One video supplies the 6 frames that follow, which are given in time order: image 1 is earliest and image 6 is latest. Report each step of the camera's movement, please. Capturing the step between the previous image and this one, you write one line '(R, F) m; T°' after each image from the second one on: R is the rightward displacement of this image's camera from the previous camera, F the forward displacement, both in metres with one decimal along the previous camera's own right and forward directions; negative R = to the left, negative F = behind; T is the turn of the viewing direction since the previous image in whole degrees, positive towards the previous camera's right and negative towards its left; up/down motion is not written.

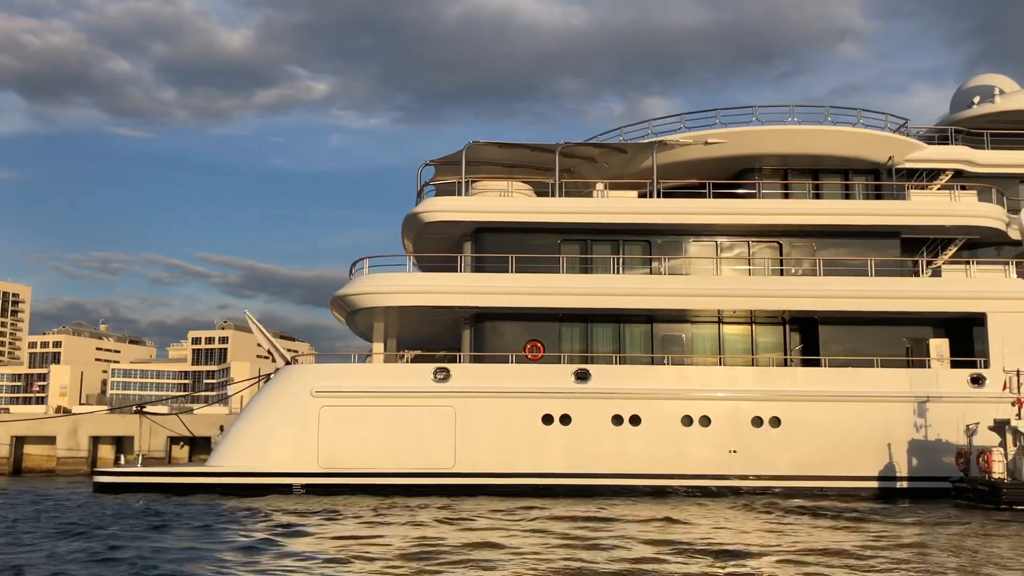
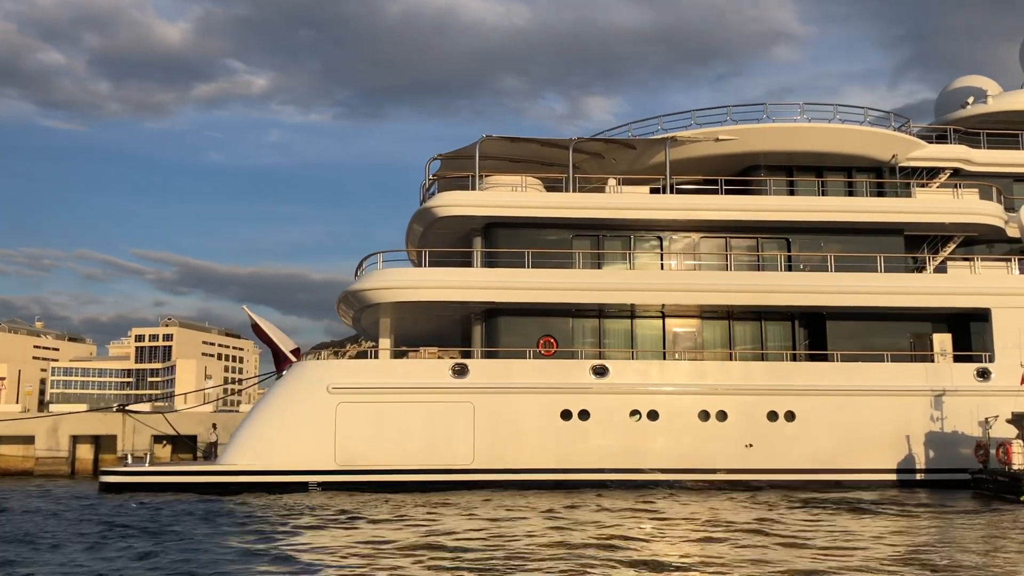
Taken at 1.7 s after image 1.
(-1.1, +0.1) m; +3°
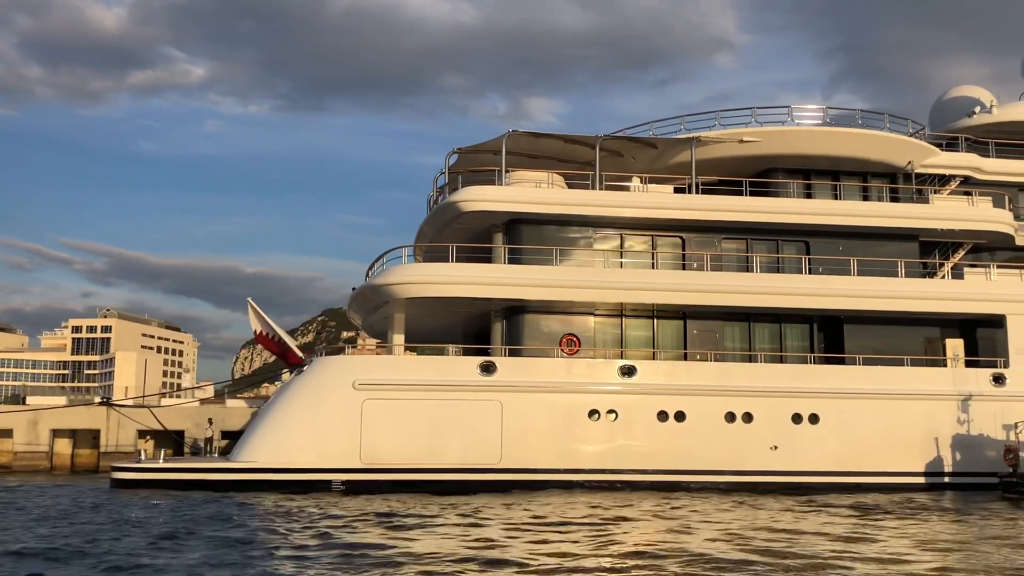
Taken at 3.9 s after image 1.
(-1.3, +0.3) m; +3°
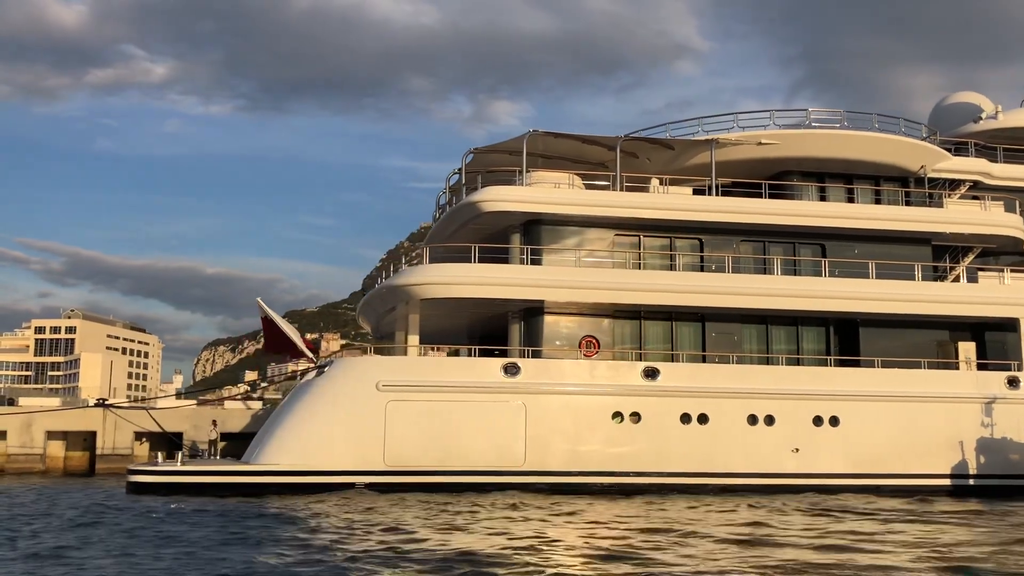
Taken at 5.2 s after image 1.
(-0.8, +0.1) m; +2°
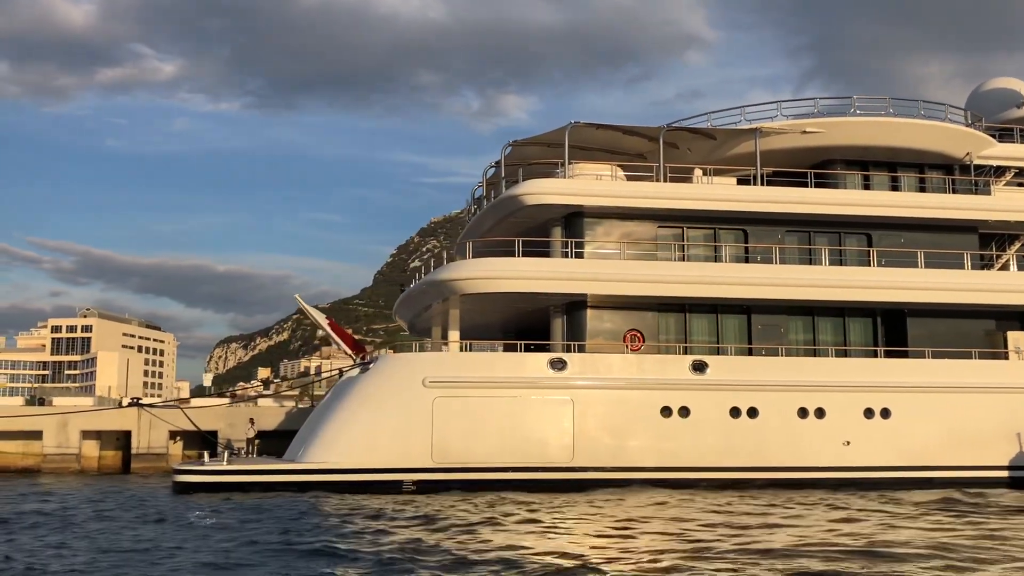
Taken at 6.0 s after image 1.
(-0.5, +0.2) m; -1°
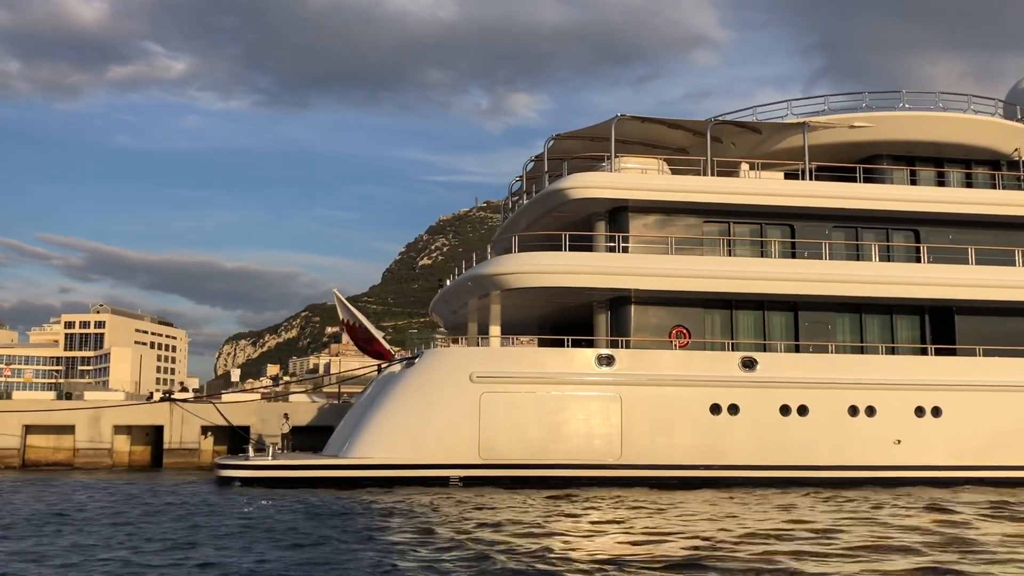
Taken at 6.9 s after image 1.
(-0.6, +0.2) m; -1°
